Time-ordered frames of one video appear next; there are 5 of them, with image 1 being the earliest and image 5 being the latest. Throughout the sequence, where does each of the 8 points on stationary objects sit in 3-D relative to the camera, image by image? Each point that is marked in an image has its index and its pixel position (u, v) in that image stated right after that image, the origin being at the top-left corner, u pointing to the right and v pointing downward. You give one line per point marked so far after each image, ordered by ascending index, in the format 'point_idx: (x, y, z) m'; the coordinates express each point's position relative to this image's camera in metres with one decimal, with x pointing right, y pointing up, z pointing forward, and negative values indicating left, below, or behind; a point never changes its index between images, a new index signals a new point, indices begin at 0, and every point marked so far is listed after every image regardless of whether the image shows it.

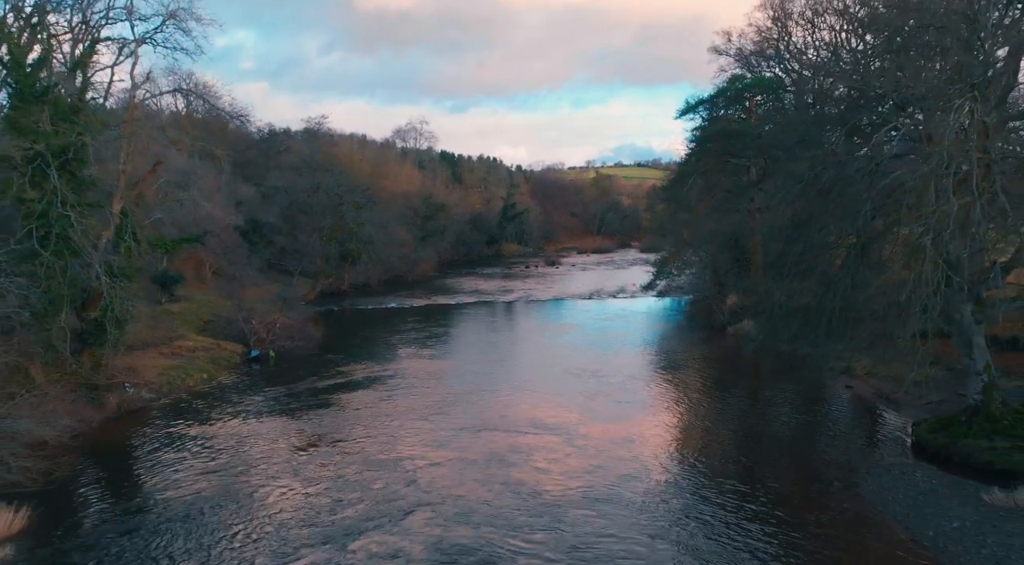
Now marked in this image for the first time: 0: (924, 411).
0: (+9.4, -2.9, +17.5) m
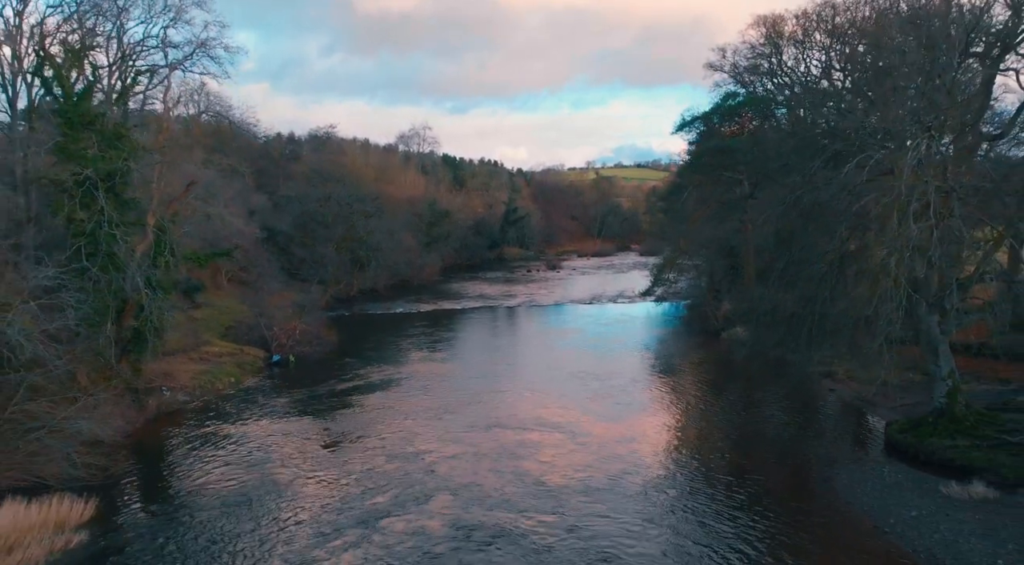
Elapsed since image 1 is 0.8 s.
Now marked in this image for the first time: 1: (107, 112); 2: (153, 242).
0: (+9.6, -3.2, +19.0) m
1: (-9.7, +4.1, +18.3) m
2: (-9.1, +1.1, +19.5) m
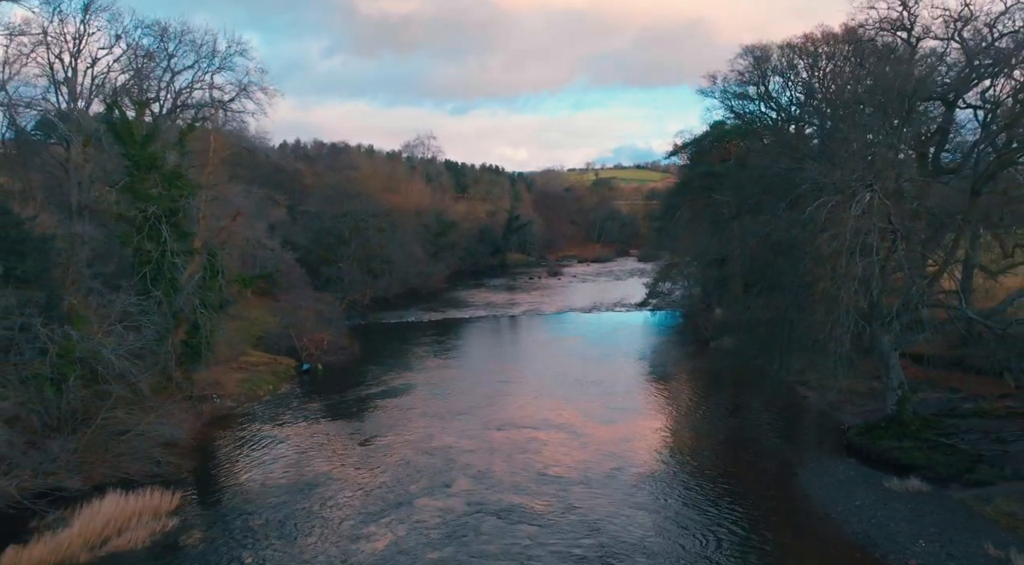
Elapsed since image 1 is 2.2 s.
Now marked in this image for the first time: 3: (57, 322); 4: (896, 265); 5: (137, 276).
0: (+9.9, -3.8, +21.7) m
1: (-9.4, +3.5, +20.9) m
2: (-8.9, +0.5, +22.1) m
3: (-9.9, -0.8, +16.6) m
4: (+8.8, +0.4, +17.5) m
5: (-9.8, +0.2, +19.9) m
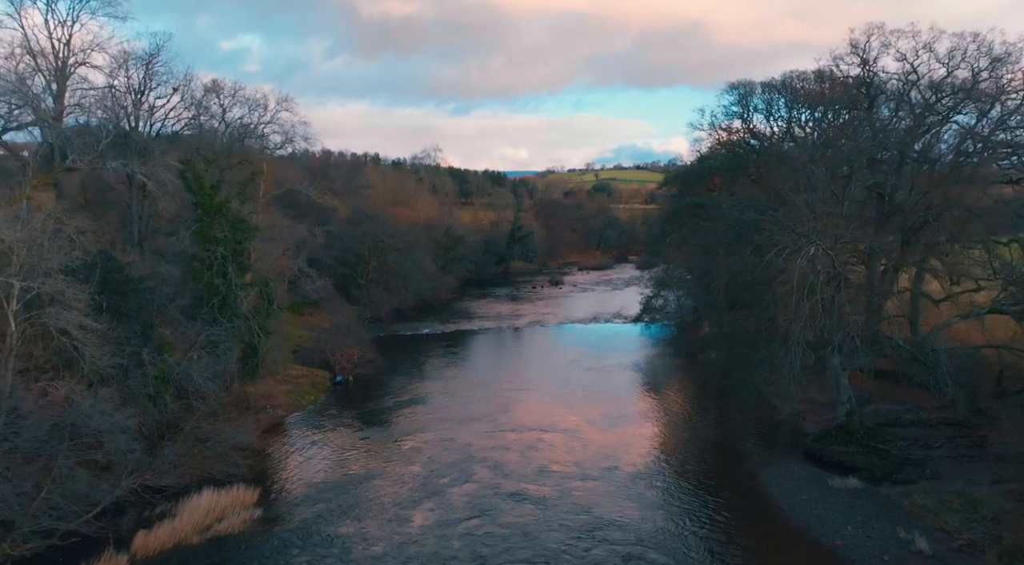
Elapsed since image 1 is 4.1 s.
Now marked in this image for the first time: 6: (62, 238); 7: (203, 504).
0: (+10.2, -4.7, +25.4) m
1: (-9.1, +2.6, +24.6) m
2: (-8.5, -0.4, +25.9) m
3: (-9.6, -1.8, +20.3) m
4: (+9.1, -0.5, +21.2) m
5: (-9.4, -0.8, +23.6) m
6: (-10.6, +1.1, +18.0) m
7: (-7.3, -5.2, +18.0) m
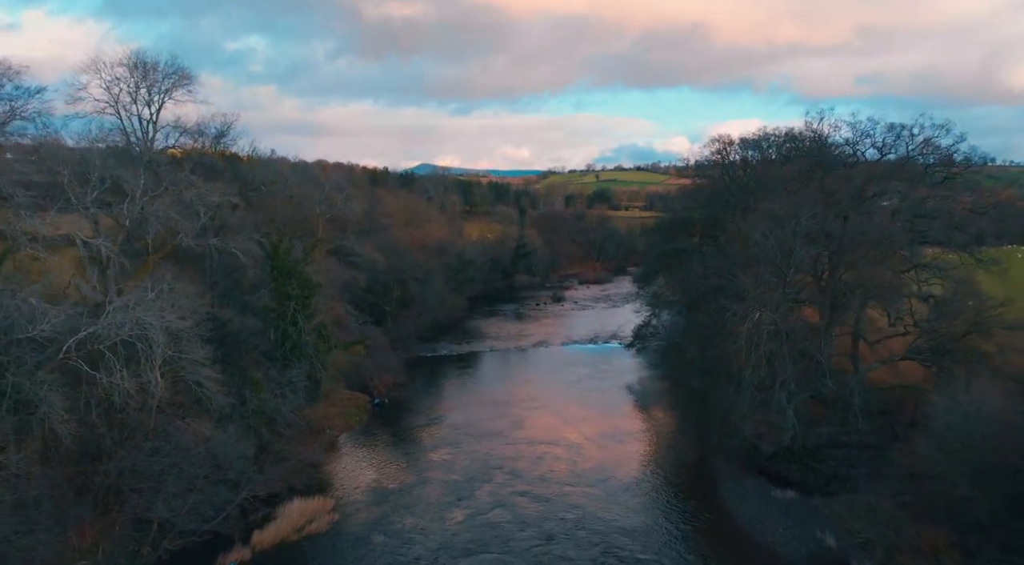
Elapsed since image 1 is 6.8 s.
0: (+10.7, -6.6, +31.3) m
1: (-8.6, +0.7, +30.5) m
2: (-8.0, -2.3, +31.8) m
3: (-9.1, -3.6, +26.2) m
4: (+9.6, -2.5, +27.1) m
5: (-8.9, -2.6, +29.5) m
6: (-10.1, -0.7, +23.9) m
7: (-6.8, -7.1, +23.9) m
